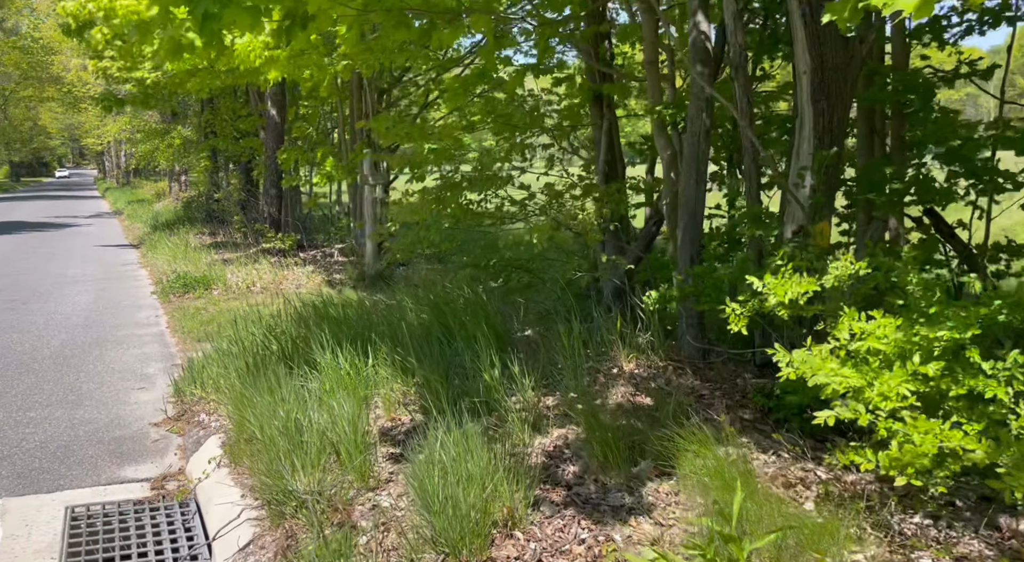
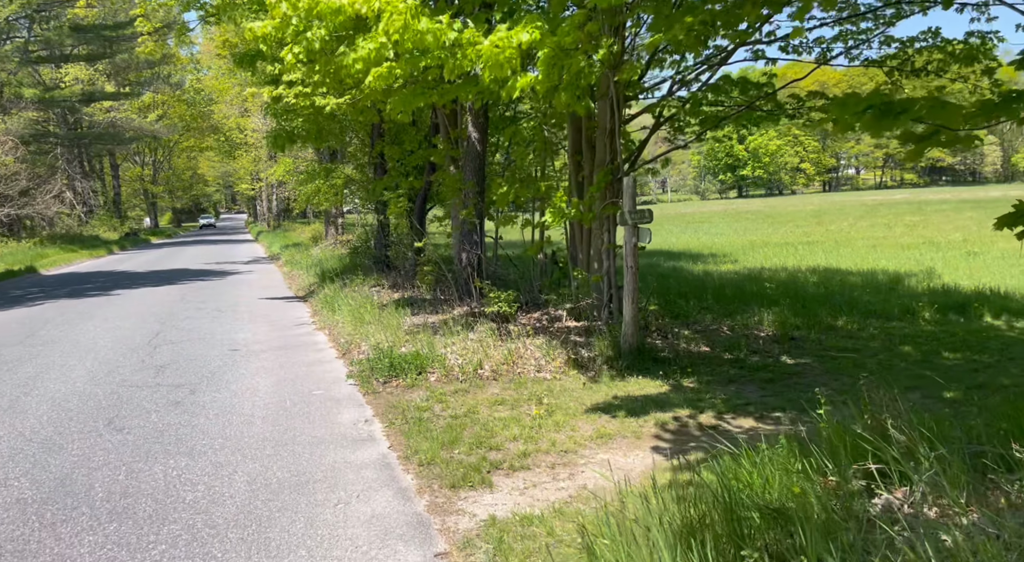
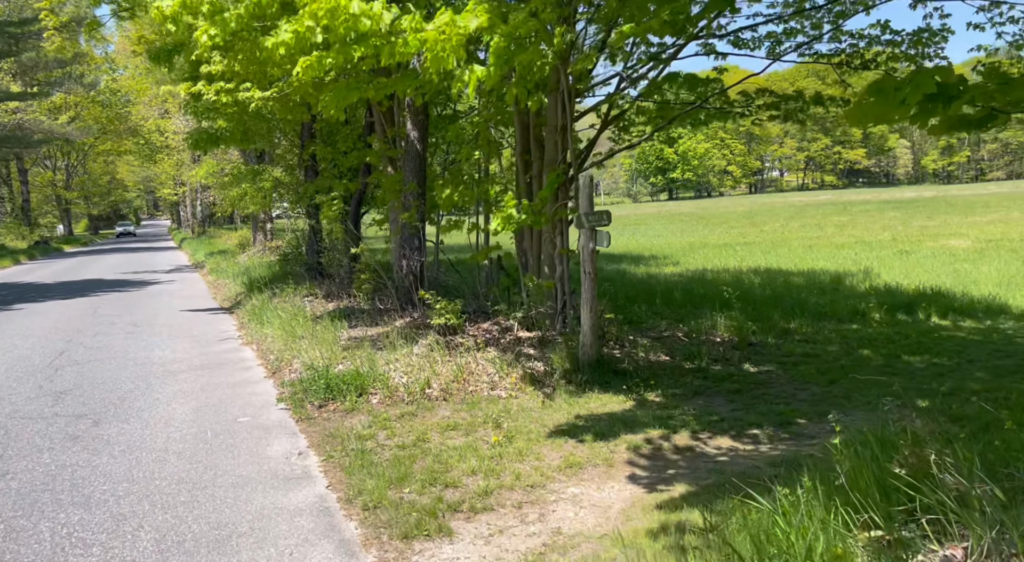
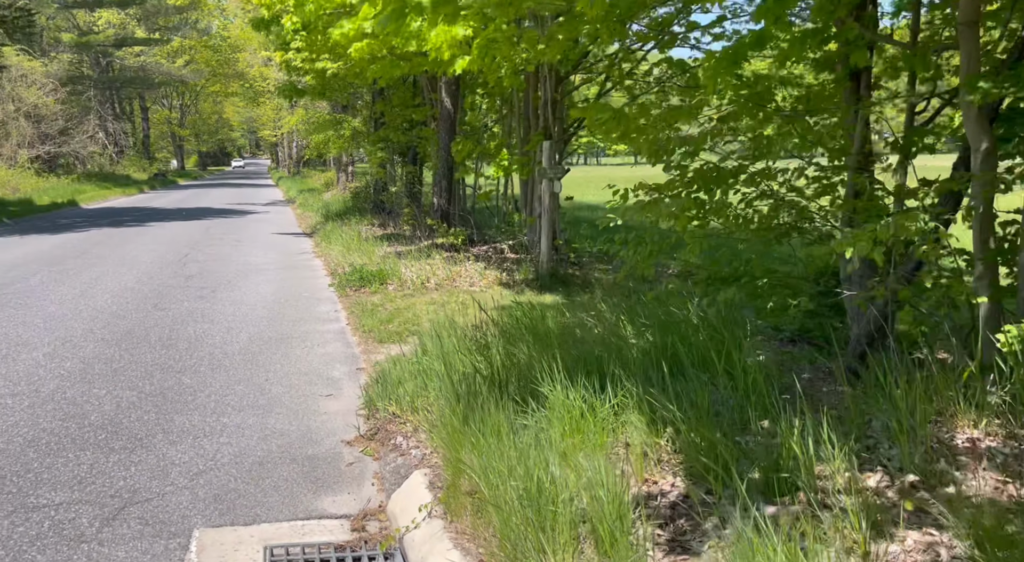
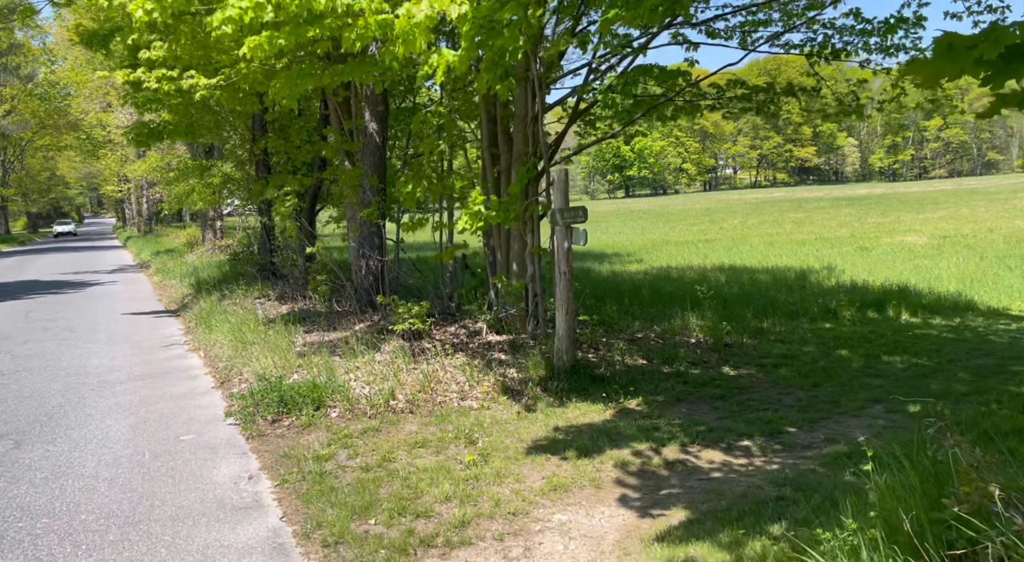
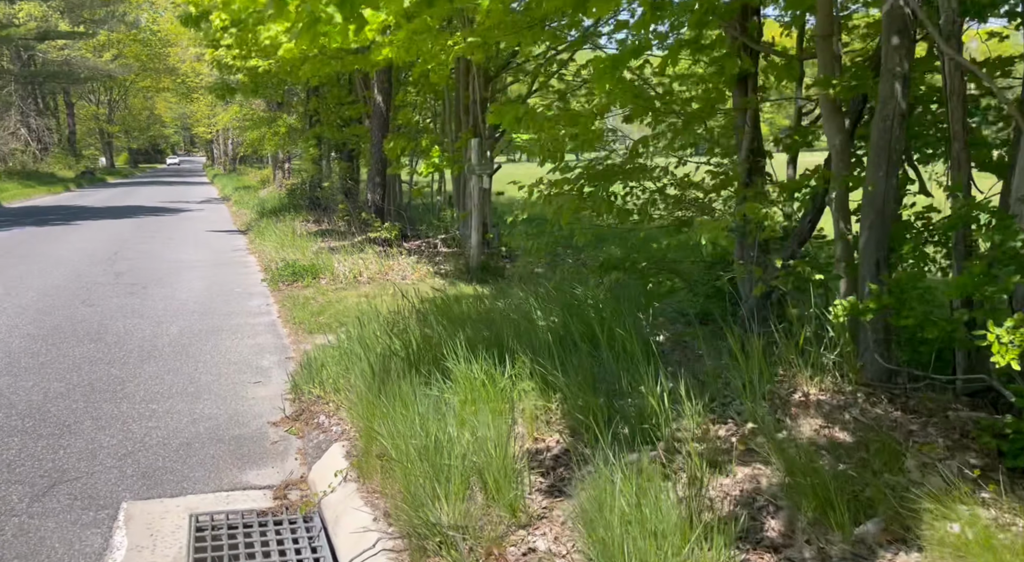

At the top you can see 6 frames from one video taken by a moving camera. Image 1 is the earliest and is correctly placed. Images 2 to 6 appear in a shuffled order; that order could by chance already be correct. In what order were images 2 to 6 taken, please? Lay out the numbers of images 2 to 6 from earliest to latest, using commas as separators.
6, 4, 2, 3, 5
